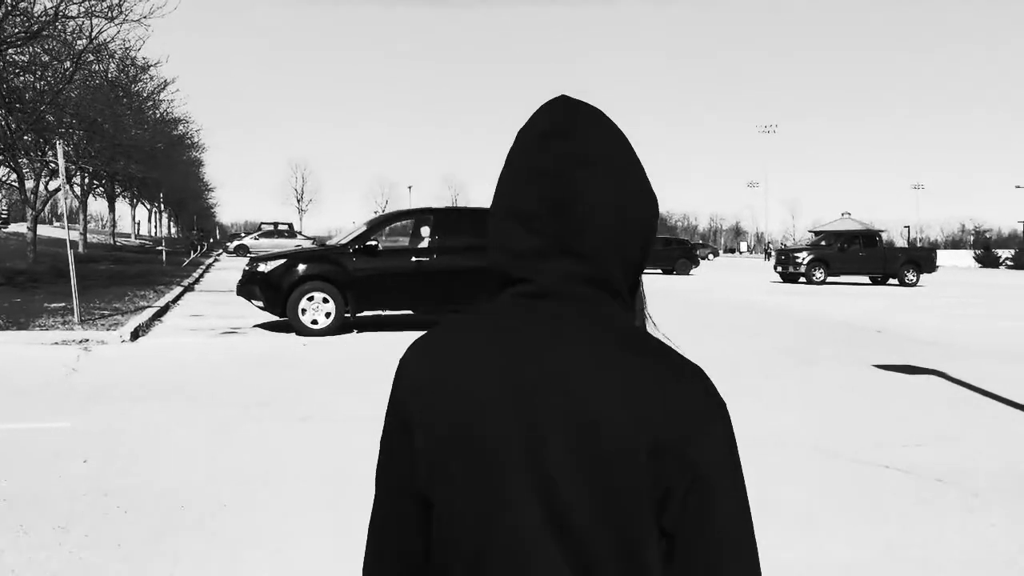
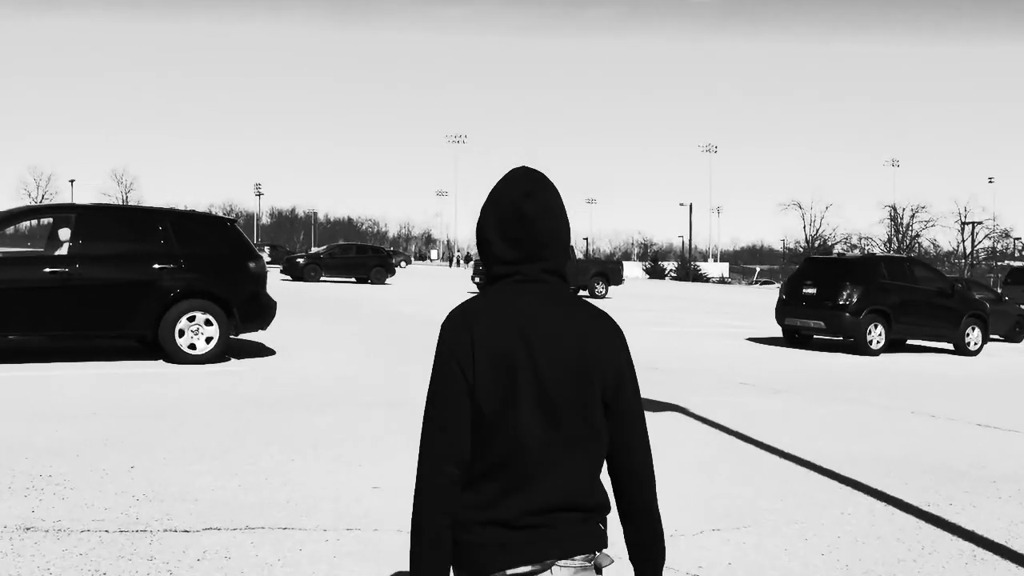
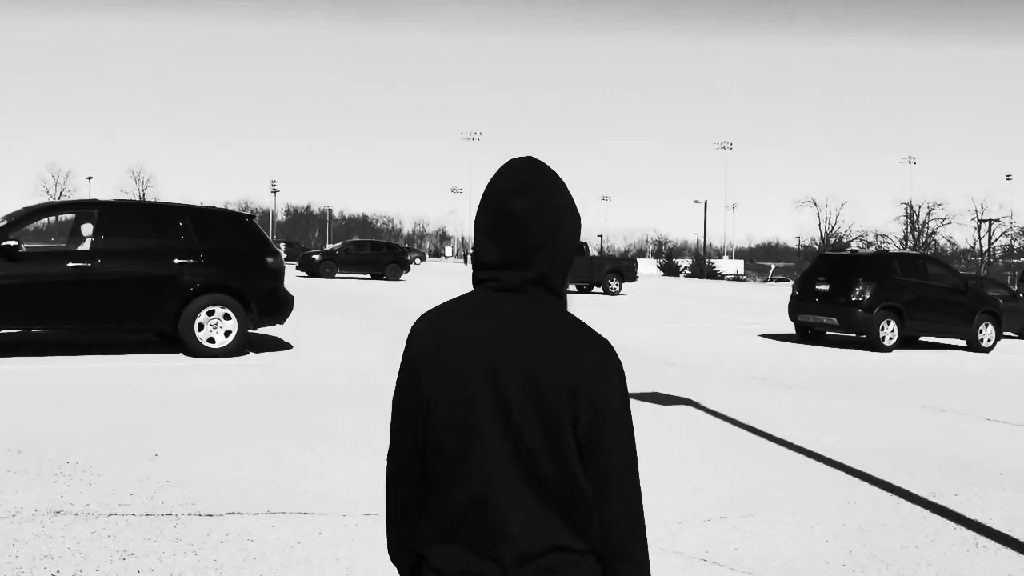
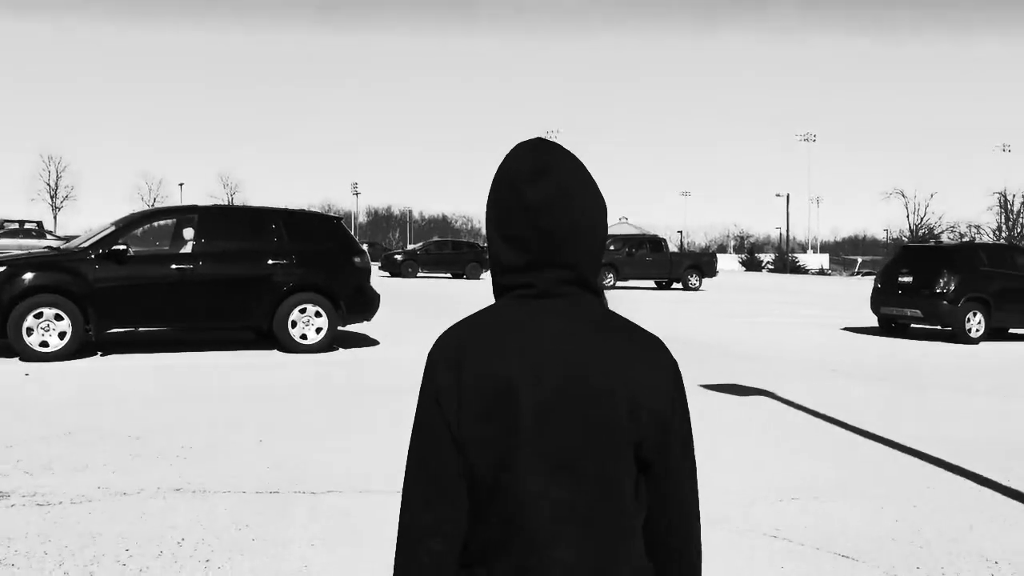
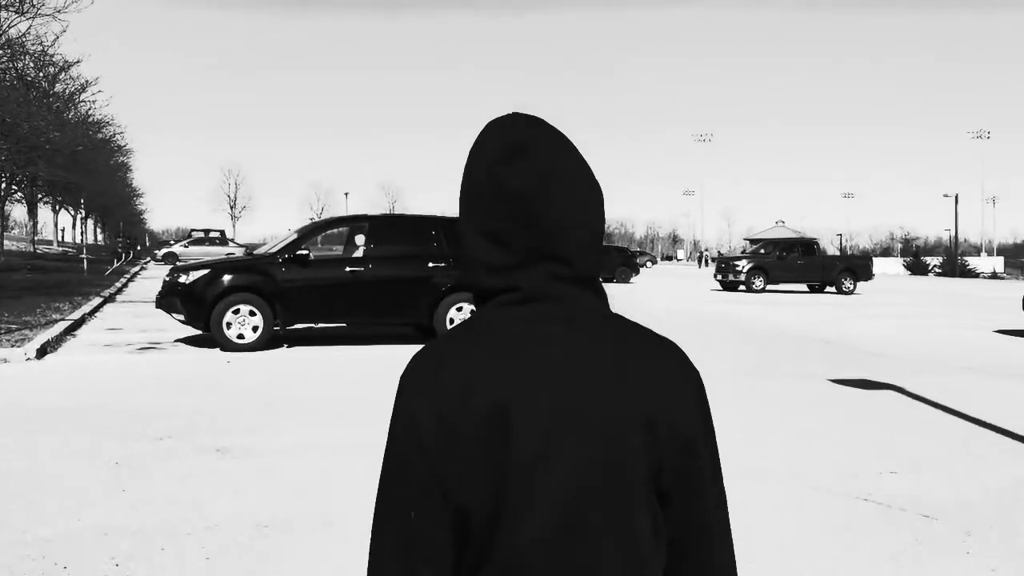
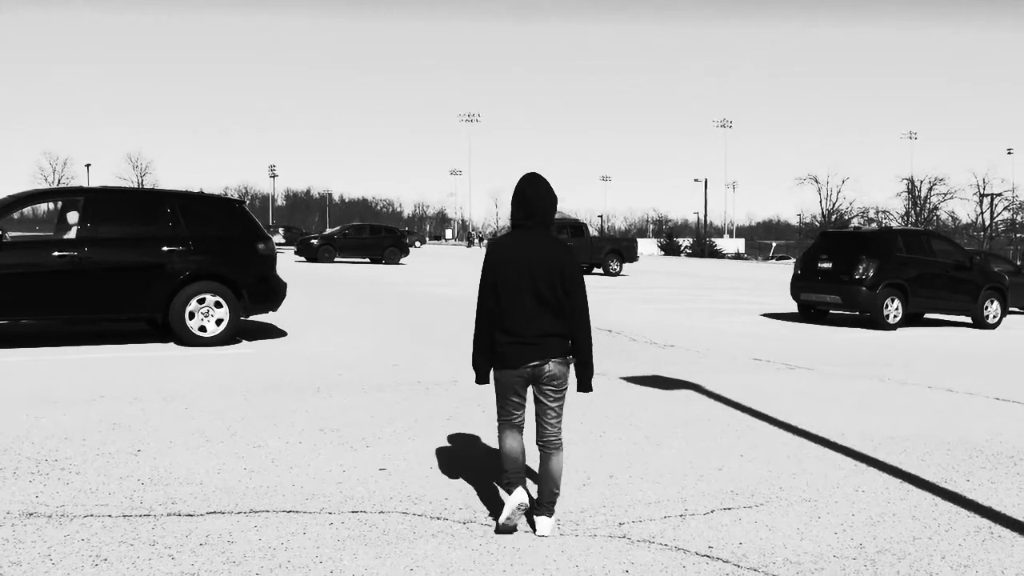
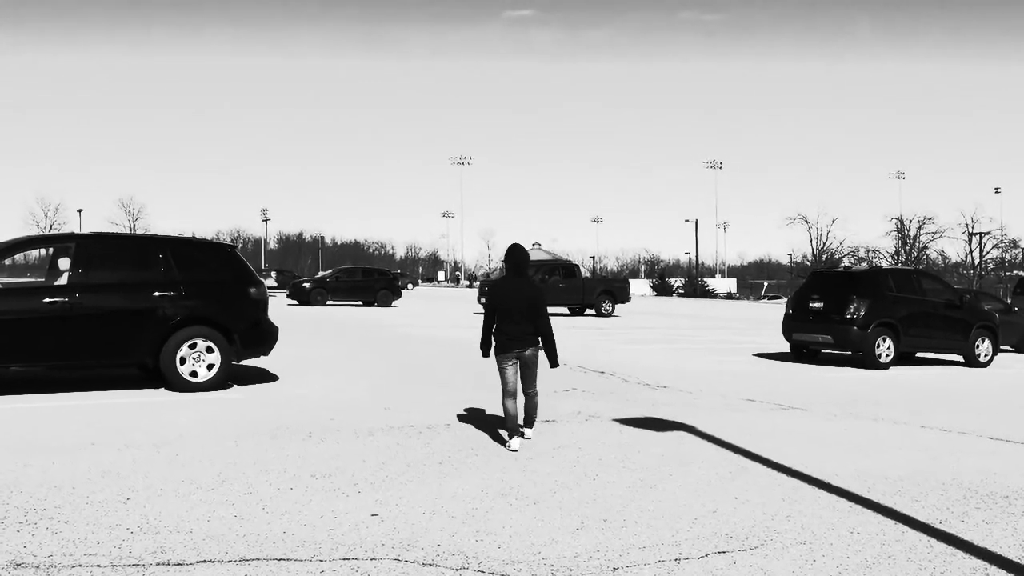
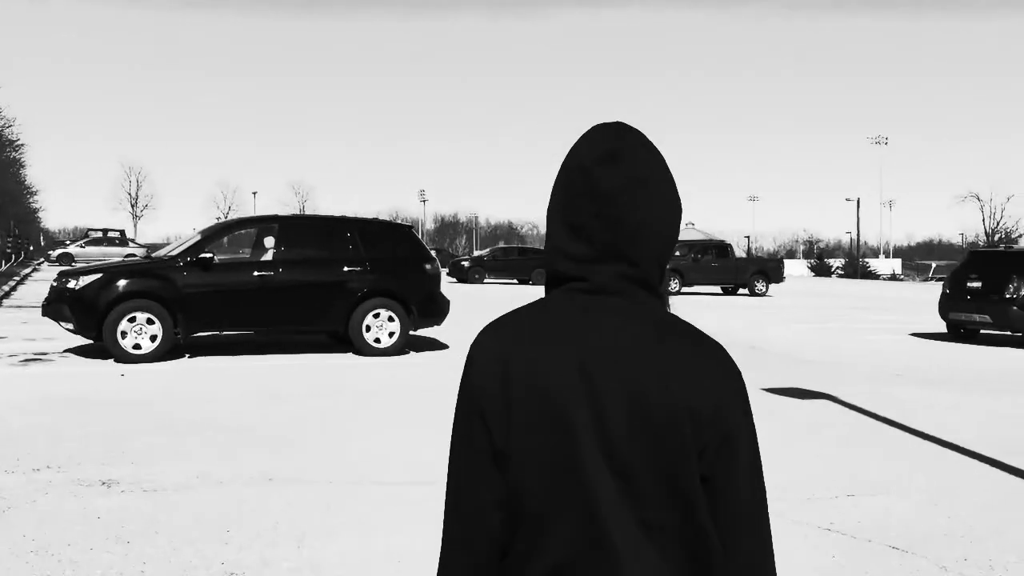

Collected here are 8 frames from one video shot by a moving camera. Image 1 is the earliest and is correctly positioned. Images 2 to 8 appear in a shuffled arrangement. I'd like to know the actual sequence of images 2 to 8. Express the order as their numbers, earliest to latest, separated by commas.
5, 8, 4, 3, 2, 6, 7
